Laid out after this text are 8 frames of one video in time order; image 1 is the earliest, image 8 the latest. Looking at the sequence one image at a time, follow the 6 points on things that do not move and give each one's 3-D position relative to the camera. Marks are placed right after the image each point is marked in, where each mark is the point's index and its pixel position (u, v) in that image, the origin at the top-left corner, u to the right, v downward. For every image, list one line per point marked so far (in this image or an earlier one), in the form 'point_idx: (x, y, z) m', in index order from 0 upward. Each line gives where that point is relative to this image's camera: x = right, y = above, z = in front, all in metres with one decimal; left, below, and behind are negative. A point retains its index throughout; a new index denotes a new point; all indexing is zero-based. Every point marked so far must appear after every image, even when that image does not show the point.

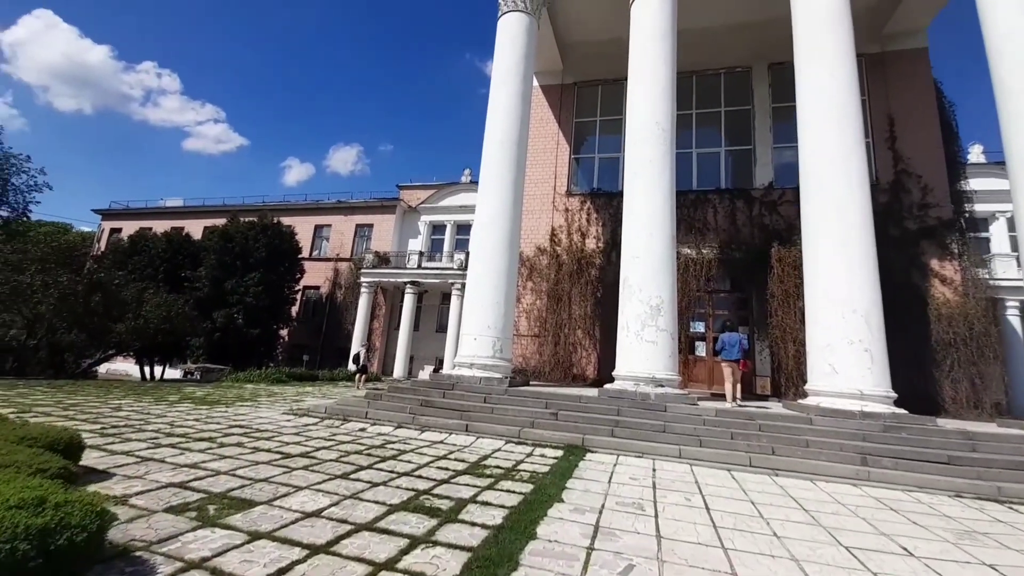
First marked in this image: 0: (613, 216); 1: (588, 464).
0: (+2.1, +1.5, +11.1) m
1: (+0.7, -1.5, +4.5) m
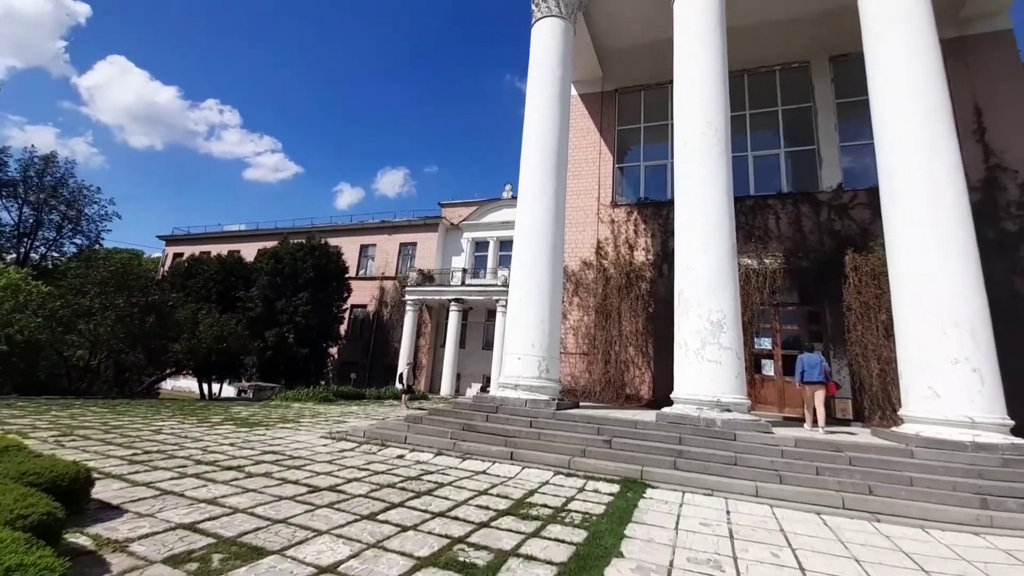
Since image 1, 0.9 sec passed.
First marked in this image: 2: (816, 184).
0: (+3.0, +1.2, +10.5) m
1: (+1.0, -1.6, +3.9) m
2: (+5.8, +2.0, +10.0) m
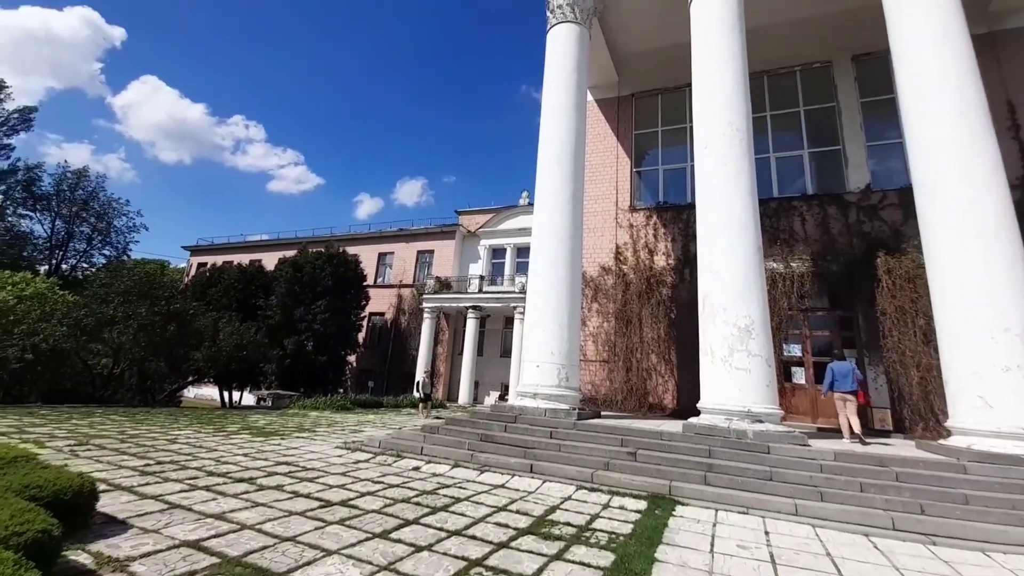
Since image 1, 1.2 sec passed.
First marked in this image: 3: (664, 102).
0: (+3.3, +1.1, +10.2) m
1: (+1.2, -1.7, +3.7) m
2: (+6.1, +1.9, +9.6) m
3: (+3.3, +4.0, +11.4) m
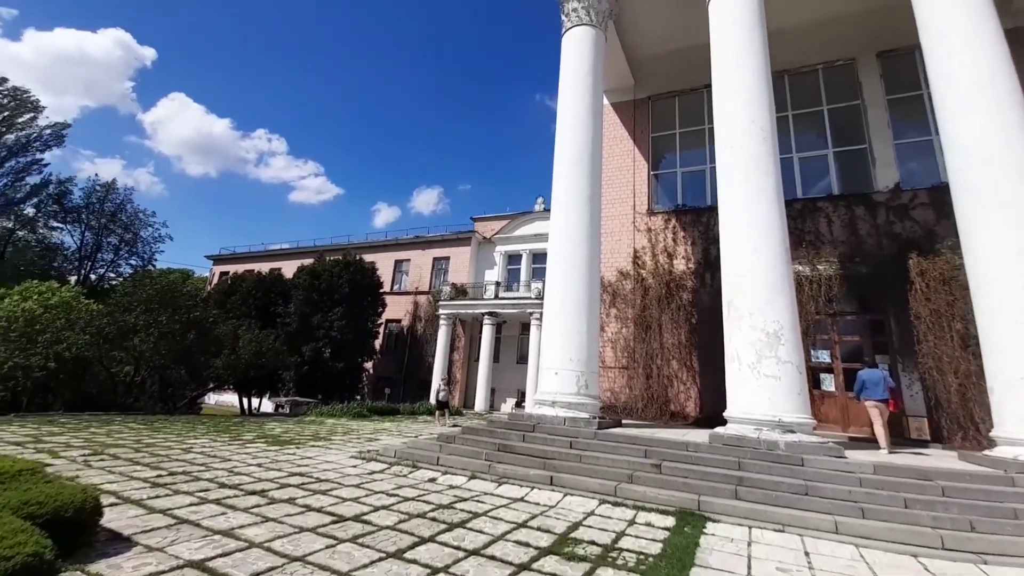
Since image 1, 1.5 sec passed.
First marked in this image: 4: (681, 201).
0: (+3.6, +1.0, +9.9) m
1: (+1.3, -1.7, +3.5) m
2: (+6.4, +1.9, +9.3) m
3: (+3.6, +4.0, +11.1) m
4: (+3.4, +1.8, +10.5) m
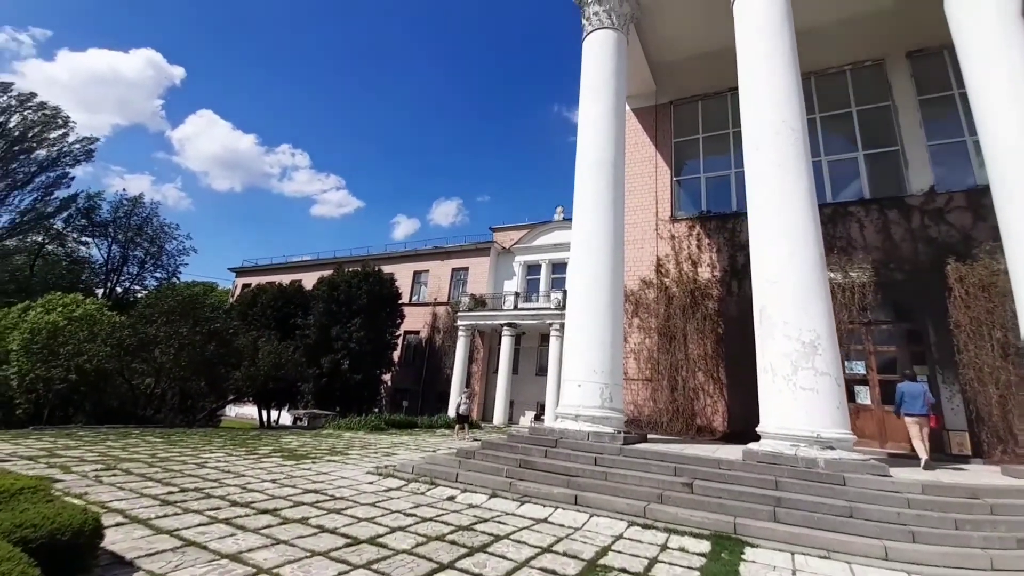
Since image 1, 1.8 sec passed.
0: (+4.0, +0.9, +9.6) m
1: (+1.5, -1.7, +3.2) m
2: (+6.7, +1.7, +8.9) m
3: (+4.0, +3.8, +10.9) m
4: (+3.7, +1.6, +10.2) m
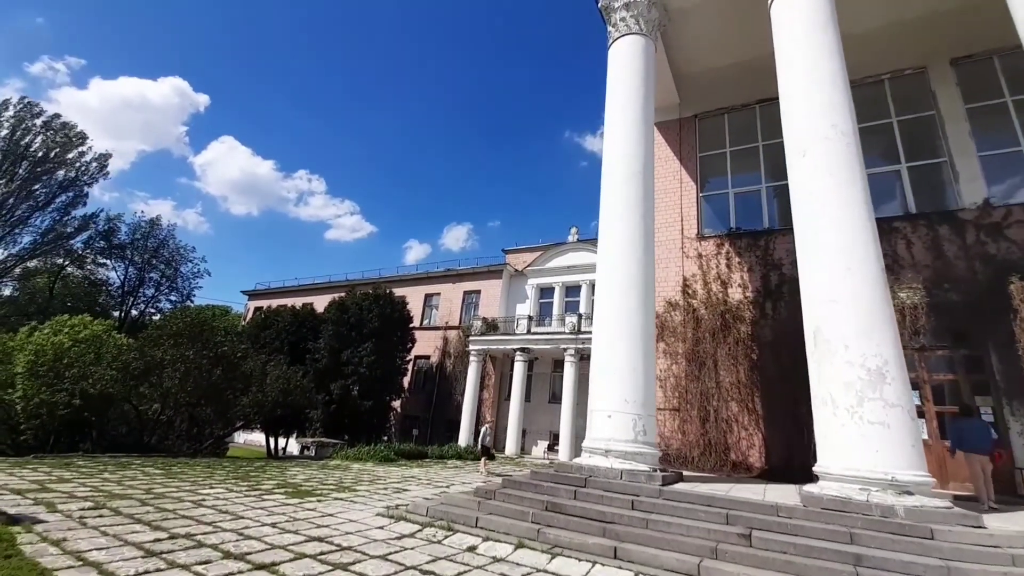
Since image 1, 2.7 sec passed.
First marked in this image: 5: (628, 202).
0: (+4.3, +0.5, +9.1) m
1: (+1.7, -1.8, +2.6) m
2: (+7.0, +1.4, +8.4) m
3: (+4.4, +3.3, +10.5) m
4: (+4.1, +1.2, +9.7) m
5: (+1.5, +1.1, +7.0) m
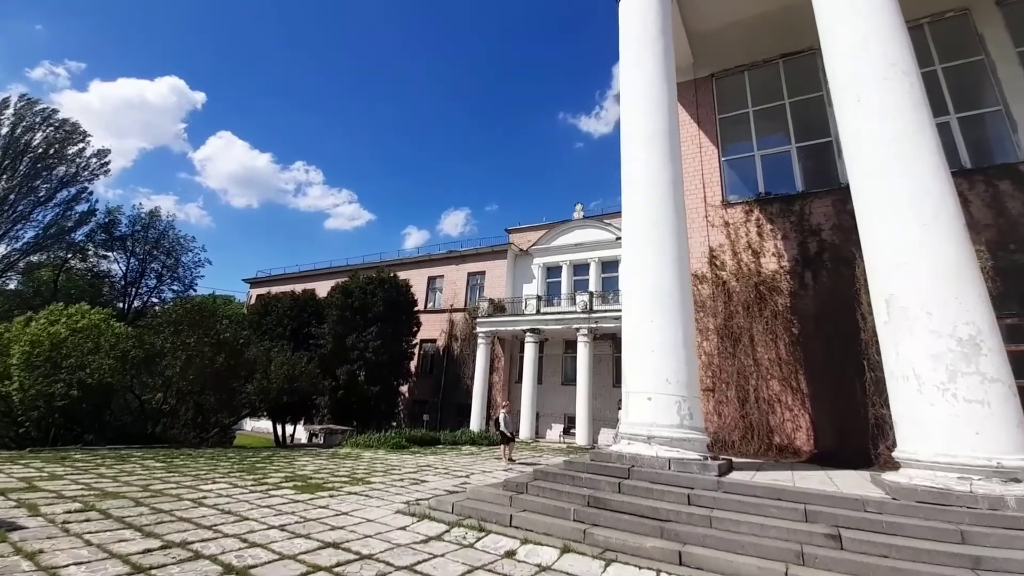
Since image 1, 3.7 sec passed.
0: (+4.6, +1.0, +8.4) m
1: (+2.0, -1.6, +2.0) m
2: (+7.3, +1.9, +7.6) m
3: (+4.6, +3.8, +9.7) m
4: (+4.4, +1.7, +9.0) m
5: (+1.8, +1.5, +6.3) m
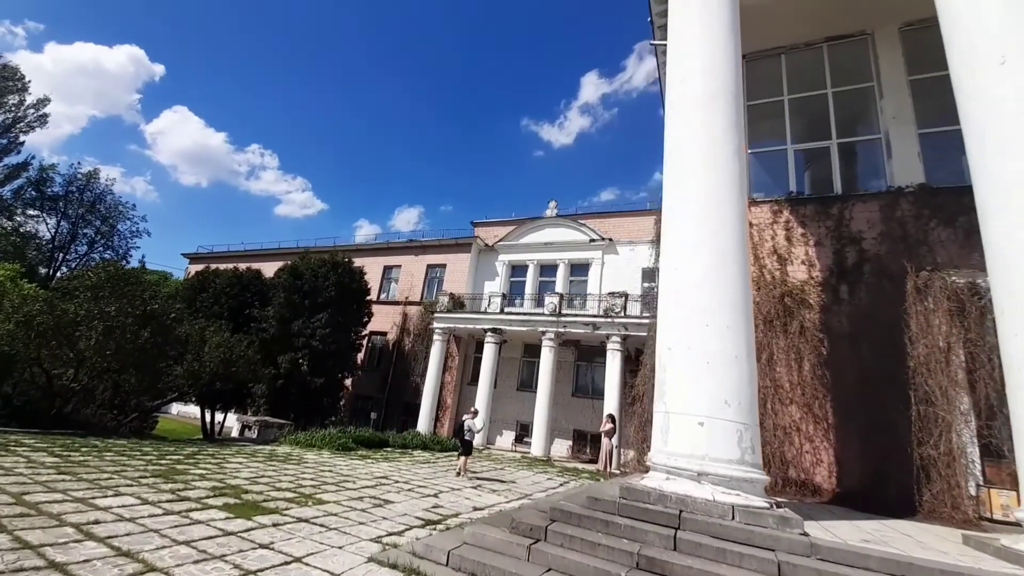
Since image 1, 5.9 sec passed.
0: (+4.6, +0.7, +7.6) m
1: (+2.4, -1.6, +0.9) m
2: (+7.4, +1.4, +7.1) m
3: (+4.7, +3.6, +8.9) m
4: (+4.4, +1.4, +8.2) m
5: (+2.1, +1.5, +5.3) m
